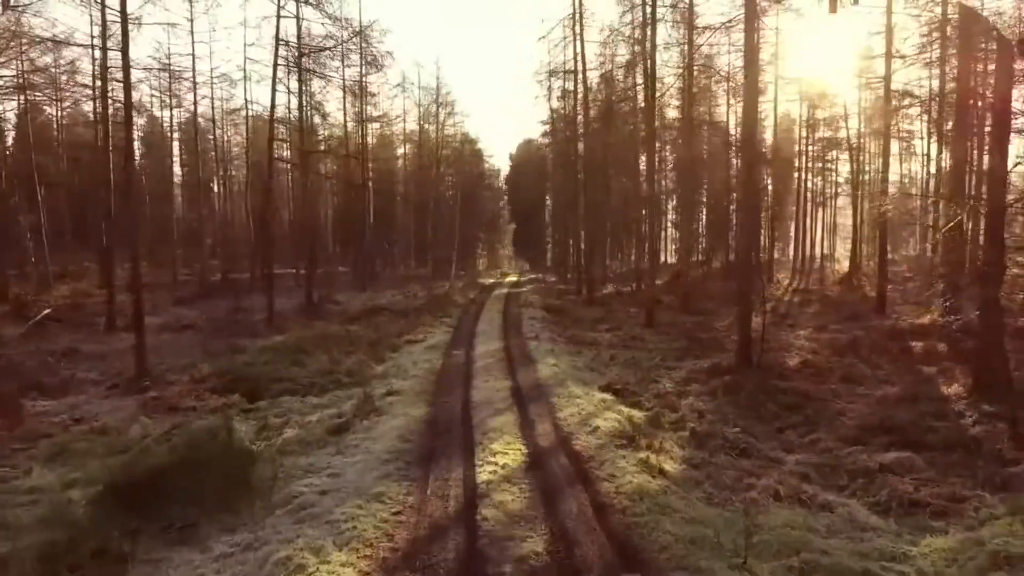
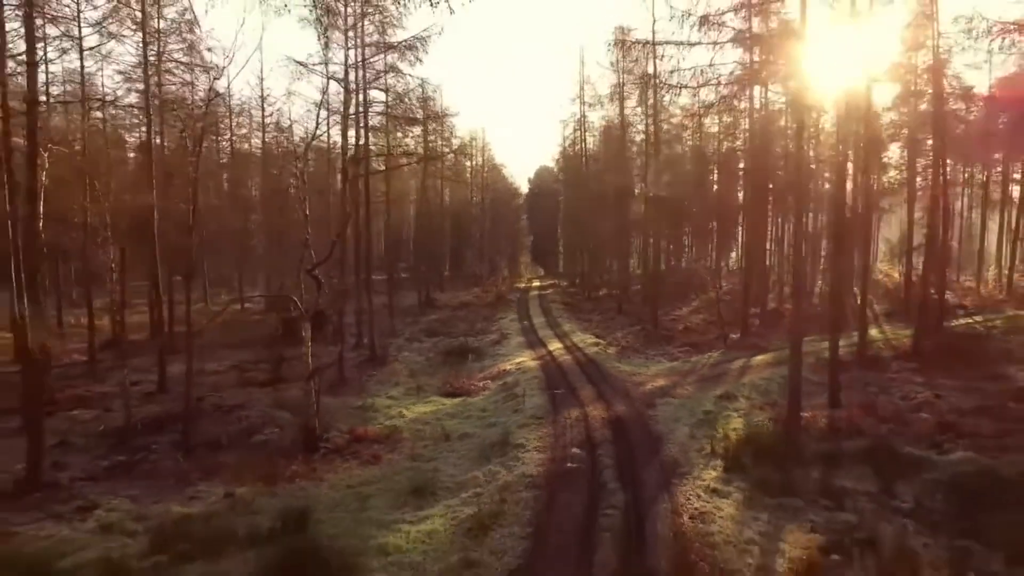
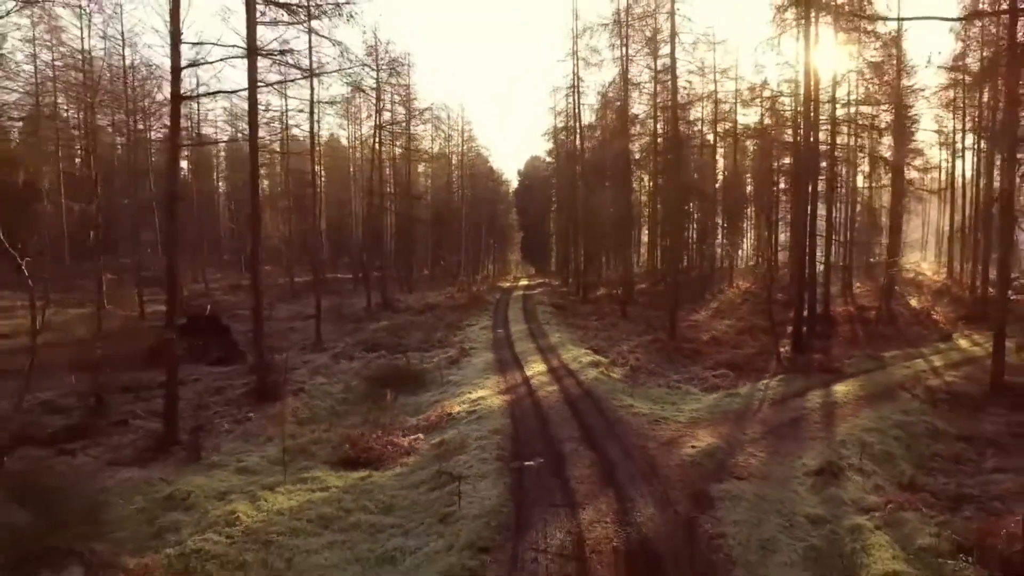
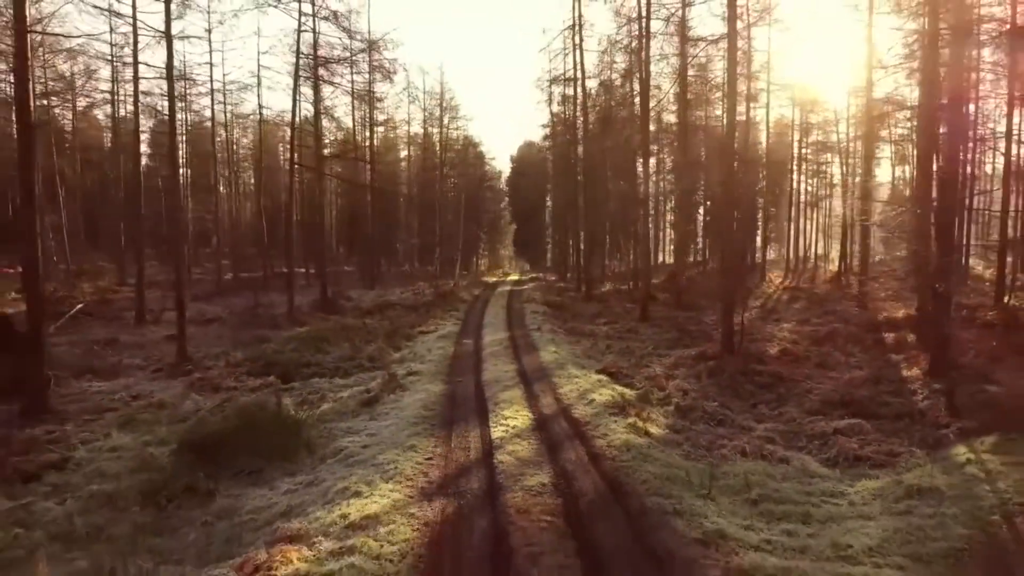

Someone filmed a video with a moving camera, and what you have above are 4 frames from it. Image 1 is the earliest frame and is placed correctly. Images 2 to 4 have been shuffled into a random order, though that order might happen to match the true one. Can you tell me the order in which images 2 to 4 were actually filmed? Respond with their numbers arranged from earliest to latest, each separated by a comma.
4, 3, 2
